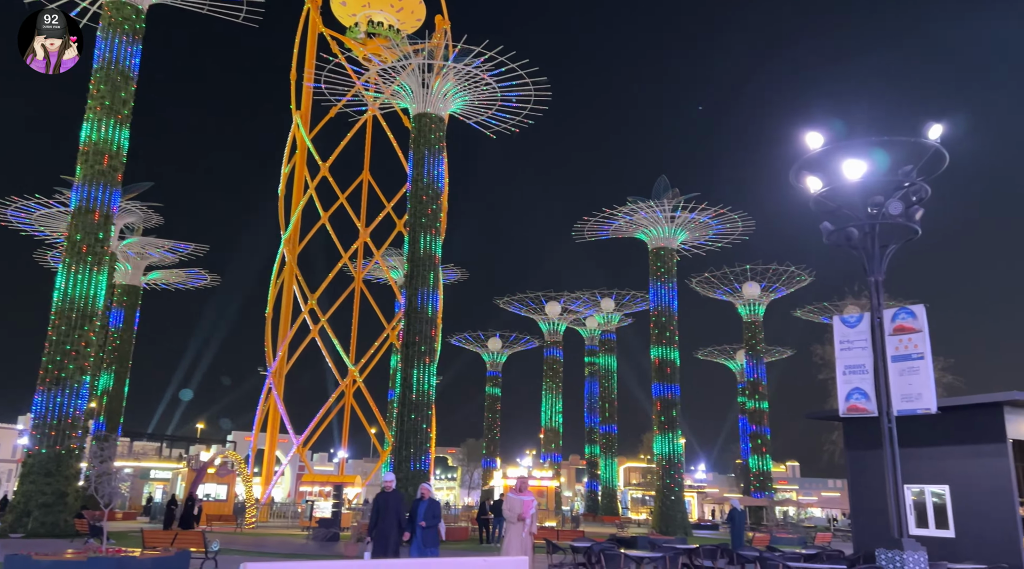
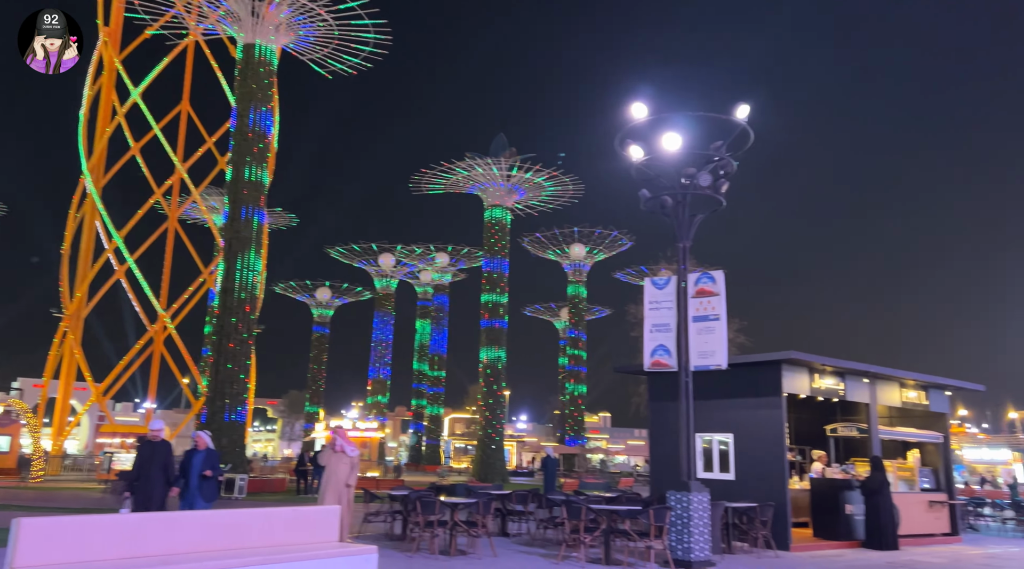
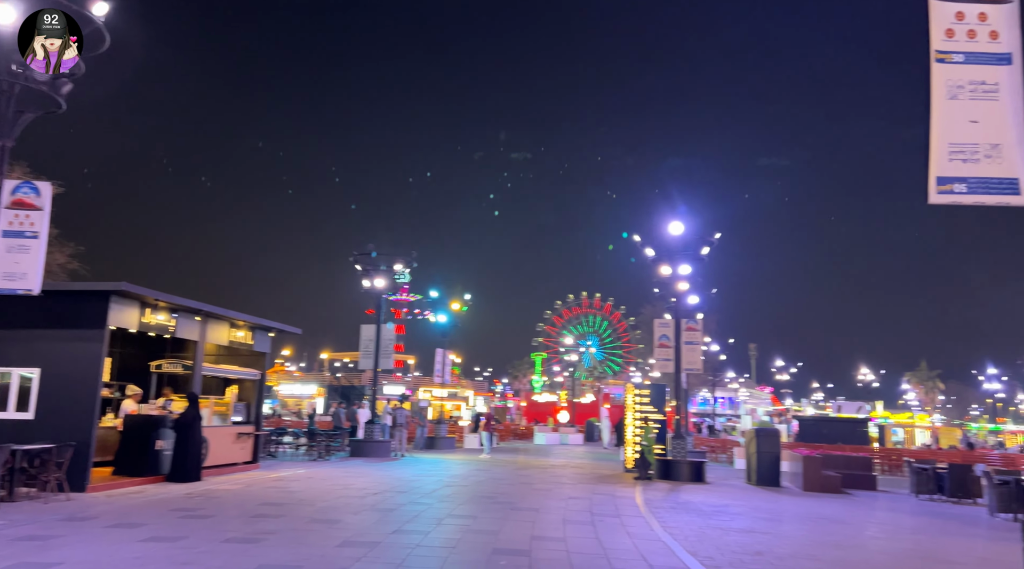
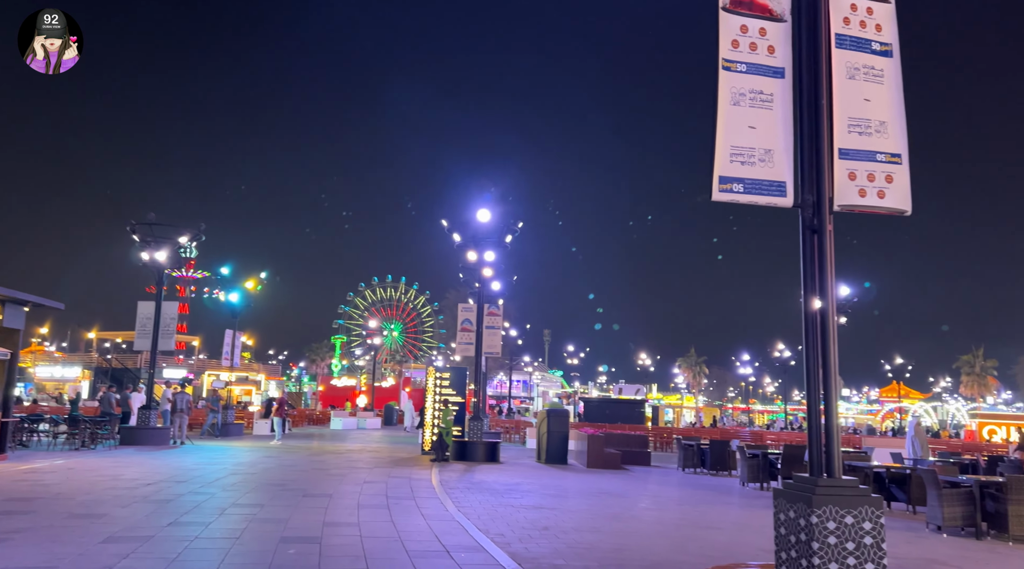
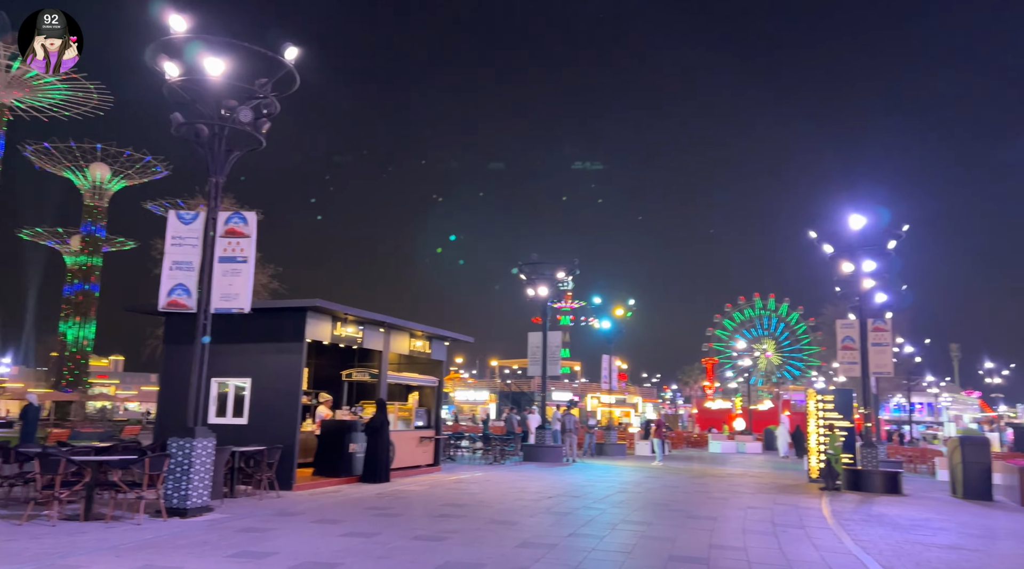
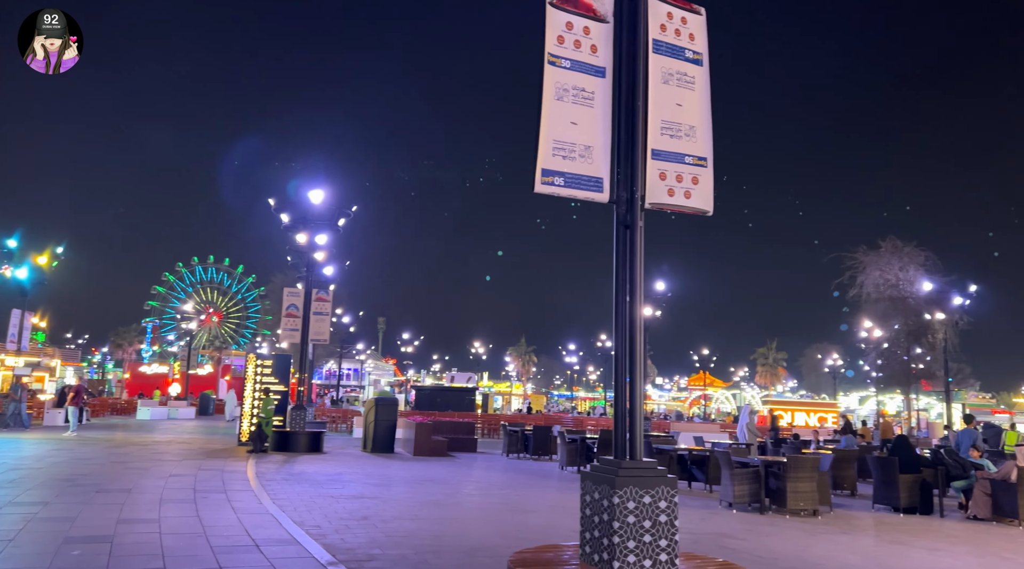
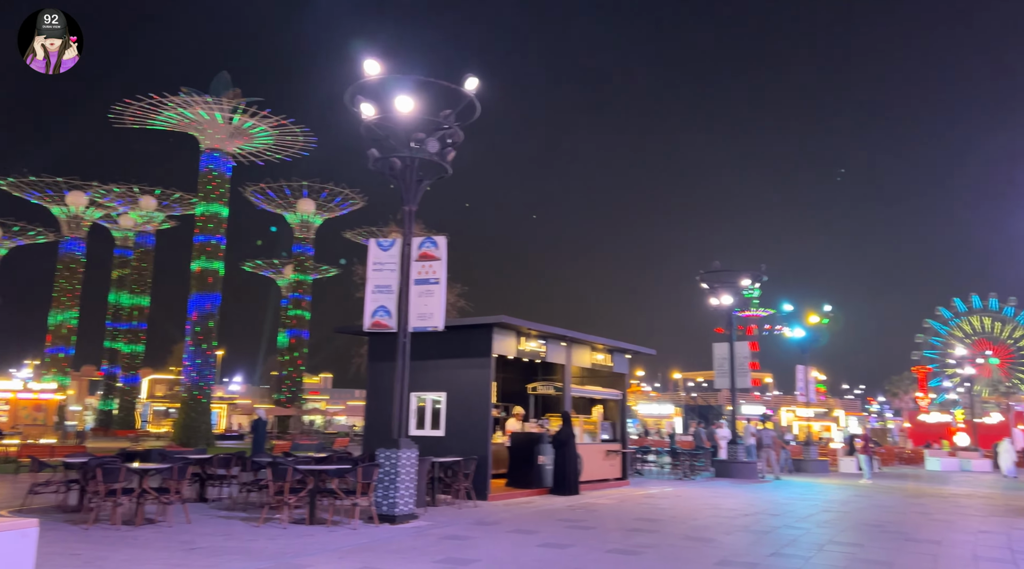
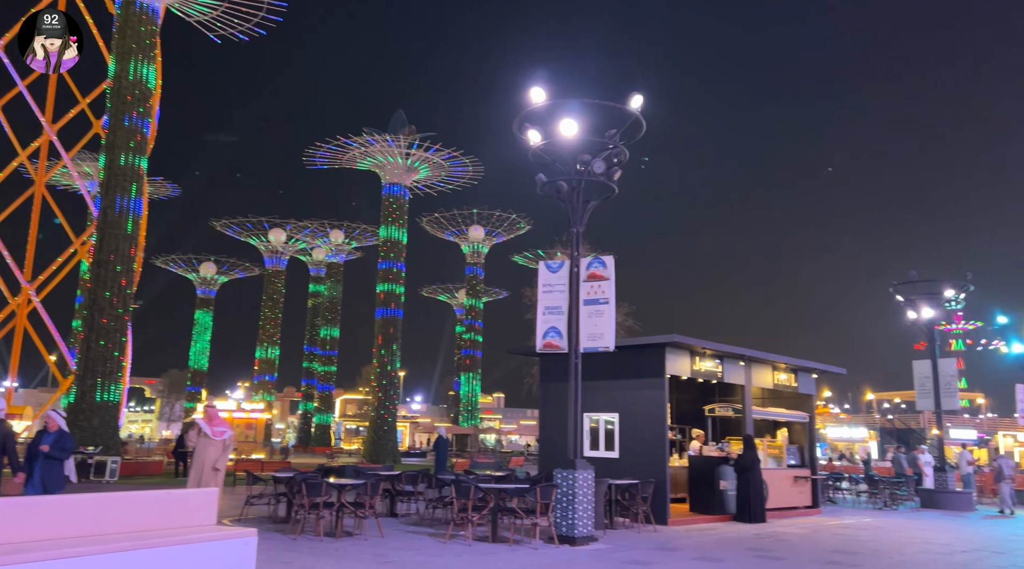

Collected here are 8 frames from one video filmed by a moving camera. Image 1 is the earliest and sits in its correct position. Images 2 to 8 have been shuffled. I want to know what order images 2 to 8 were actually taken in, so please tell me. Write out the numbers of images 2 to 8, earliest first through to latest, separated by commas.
2, 8, 7, 5, 3, 4, 6
